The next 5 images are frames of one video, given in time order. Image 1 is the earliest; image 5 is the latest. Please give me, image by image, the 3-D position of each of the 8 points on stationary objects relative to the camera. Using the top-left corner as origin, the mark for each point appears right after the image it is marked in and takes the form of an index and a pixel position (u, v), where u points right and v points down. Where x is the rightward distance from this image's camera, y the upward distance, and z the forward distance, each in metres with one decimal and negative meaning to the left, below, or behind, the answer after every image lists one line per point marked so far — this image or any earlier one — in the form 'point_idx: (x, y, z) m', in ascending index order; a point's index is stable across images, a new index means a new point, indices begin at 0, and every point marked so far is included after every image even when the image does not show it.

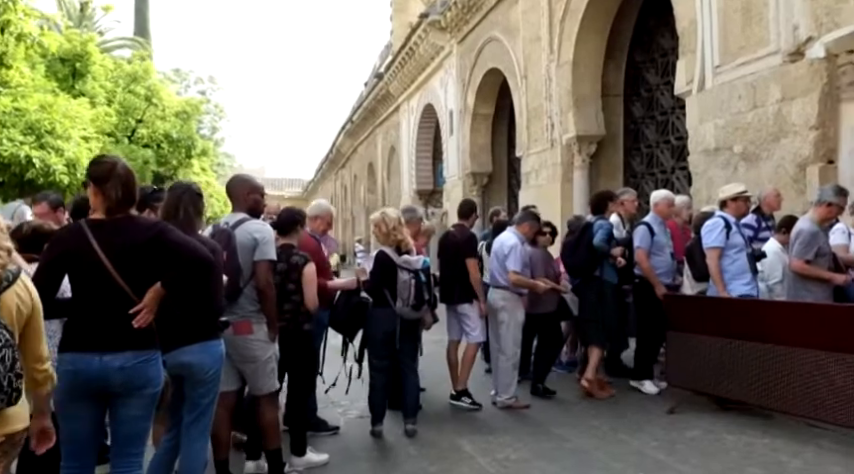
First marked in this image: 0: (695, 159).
0: (+3.3, +1.0, +9.8) m
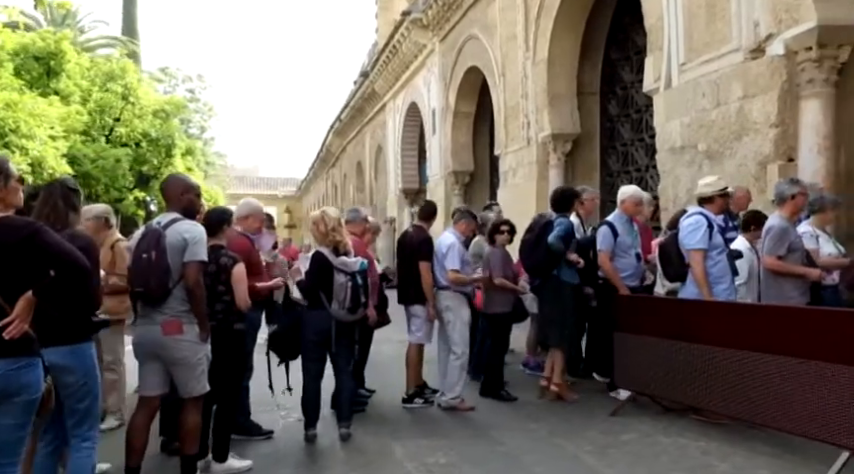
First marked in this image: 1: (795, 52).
0: (+2.9, +1.0, +9.8) m
1: (+3.4, +1.7, +7.4) m
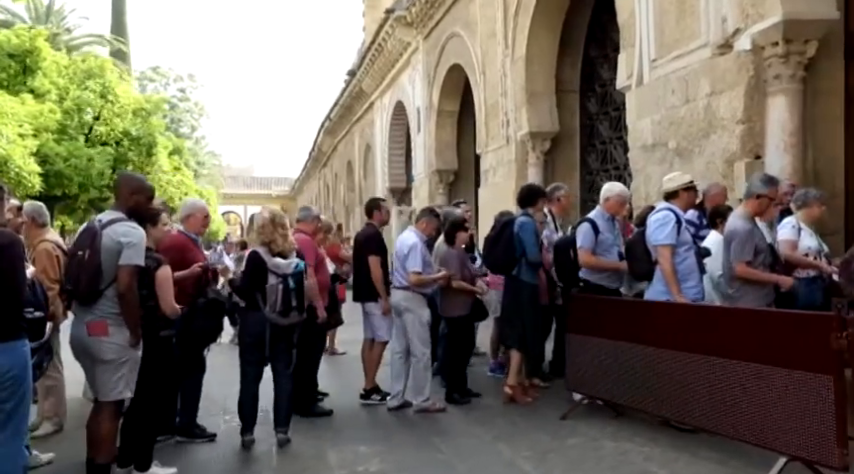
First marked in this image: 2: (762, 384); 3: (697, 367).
0: (+2.5, +1.0, +9.6) m
1: (+3.1, +1.7, +7.3) m
2: (+1.6, -0.7, +3.9) m
3: (+1.4, -0.7, +4.4) m
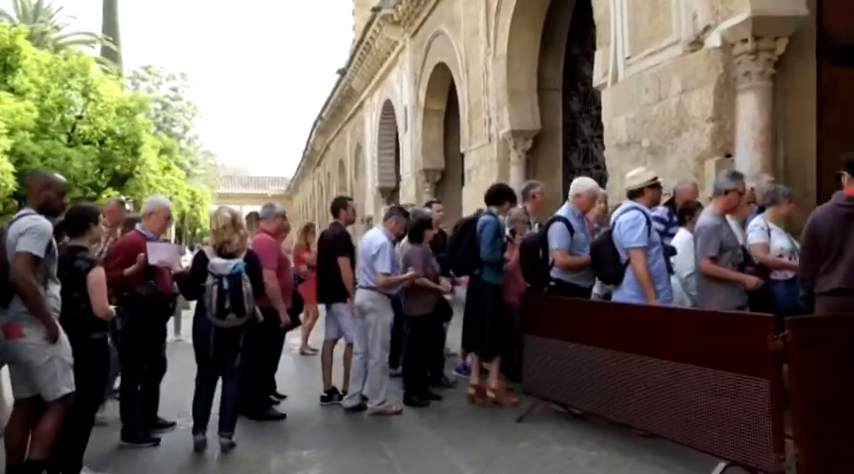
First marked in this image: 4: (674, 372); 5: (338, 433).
0: (+2.2, +1.0, +9.5) m
1: (+2.8, +1.7, +7.2) m
2: (+1.3, -0.7, +3.8) m
3: (+1.1, -0.7, +4.3) m
4: (+1.2, -0.7, +4.0) m
5: (-0.6, -1.3, +5.1) m
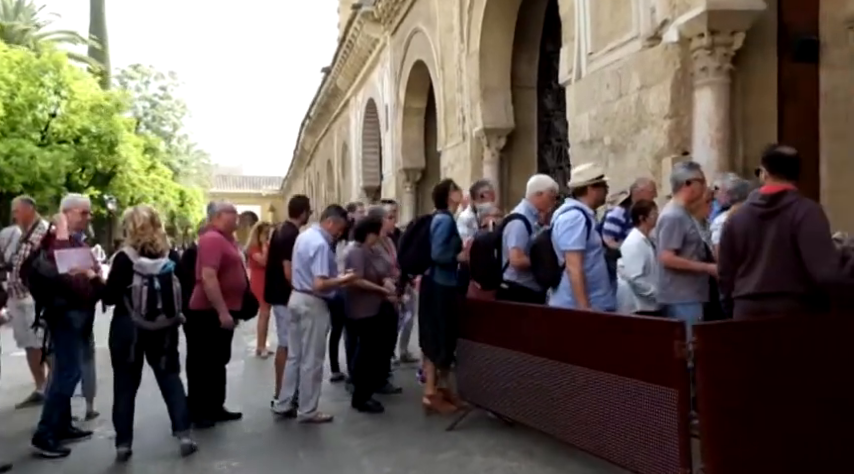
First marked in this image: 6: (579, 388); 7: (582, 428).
0: (+1.7, +1.0, +9.3) m
1: (+2.3, +1.7, +7.0) m
2: (+0.8, -0.7, +3.6) m
3: (+0.7, -0.7, +4.1) m
4: (+0.8, -0.7, +3.8) m
5: (-1.0, -1.3, +4.9) m
6: (+0.7, -0.7, +3.9) m
7: (+0.8, -0.9, +3.9) m
